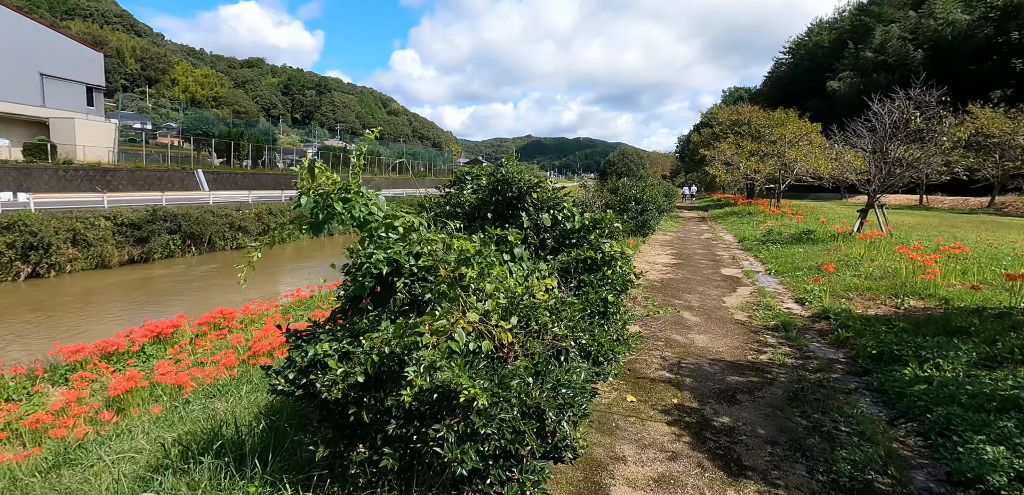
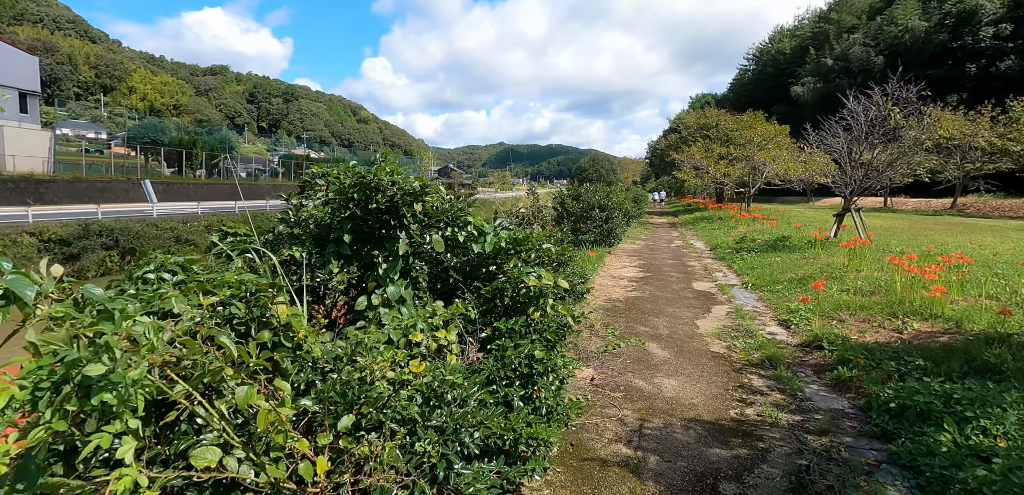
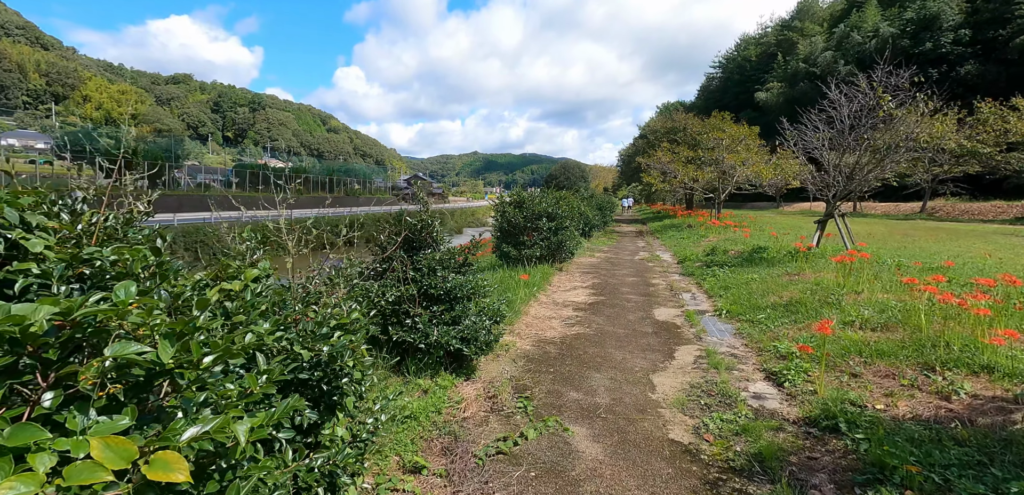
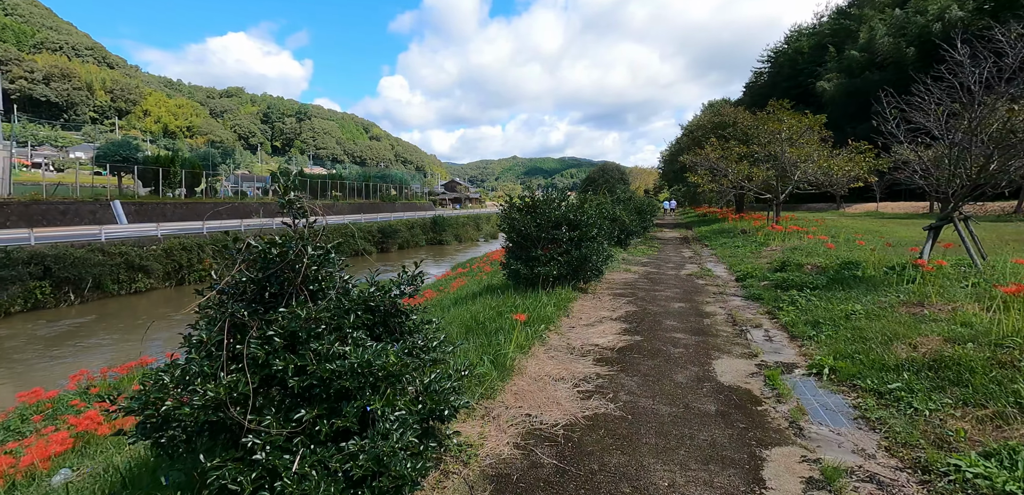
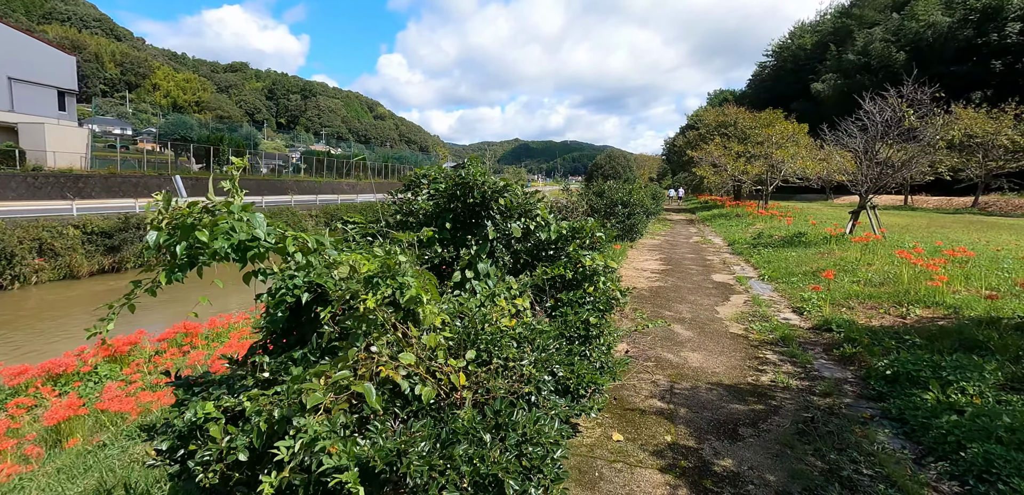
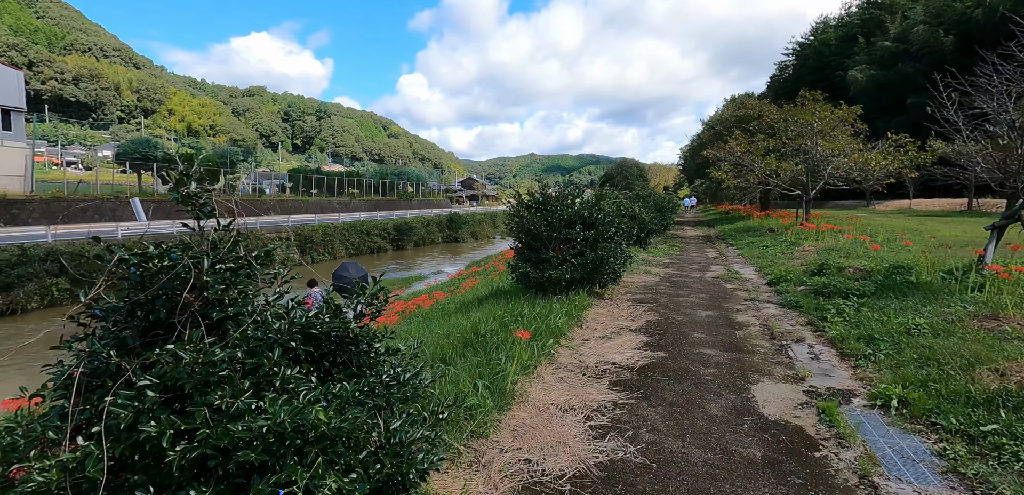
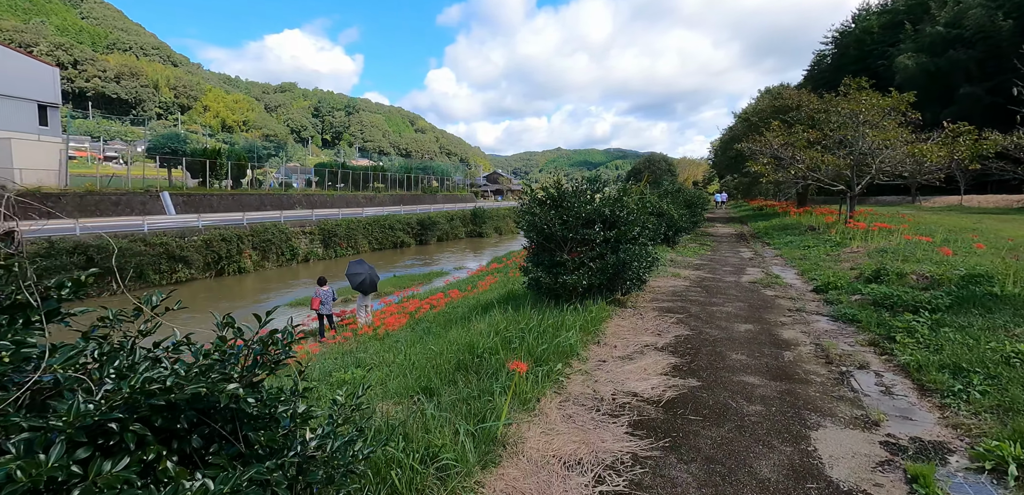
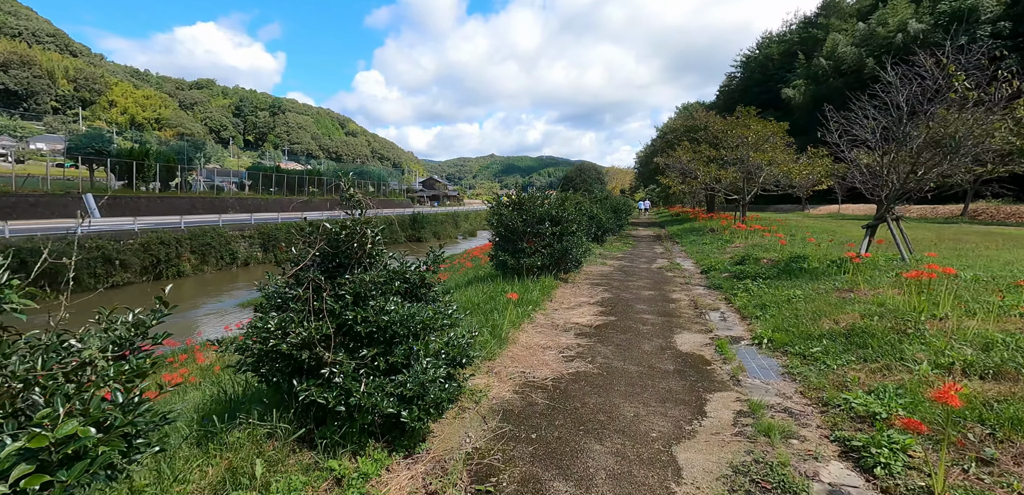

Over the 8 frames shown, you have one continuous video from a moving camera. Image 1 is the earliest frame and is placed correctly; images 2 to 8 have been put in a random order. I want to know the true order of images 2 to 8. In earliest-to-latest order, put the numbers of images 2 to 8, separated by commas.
5, 2, 3, 8, 4, 6, 7
